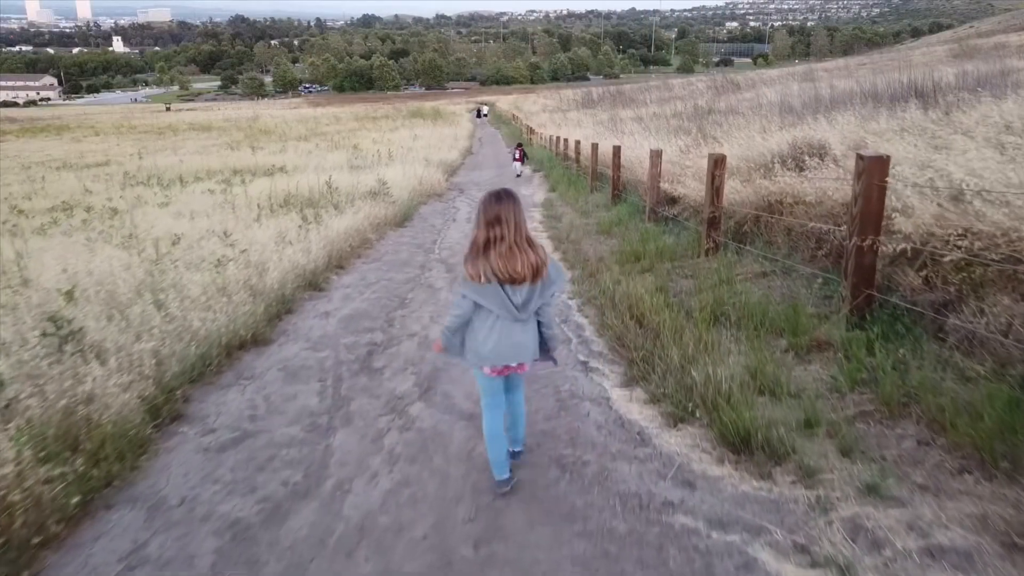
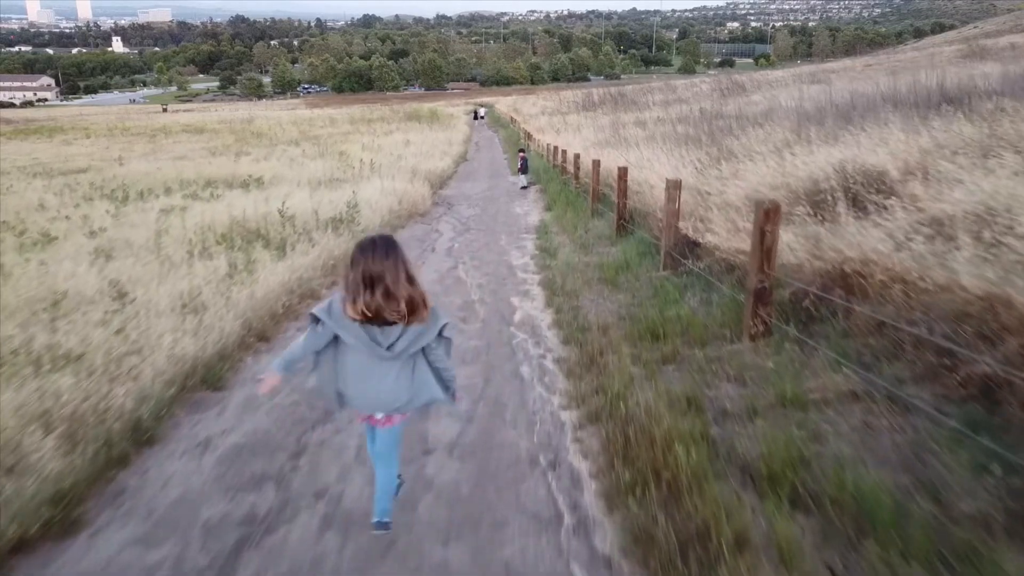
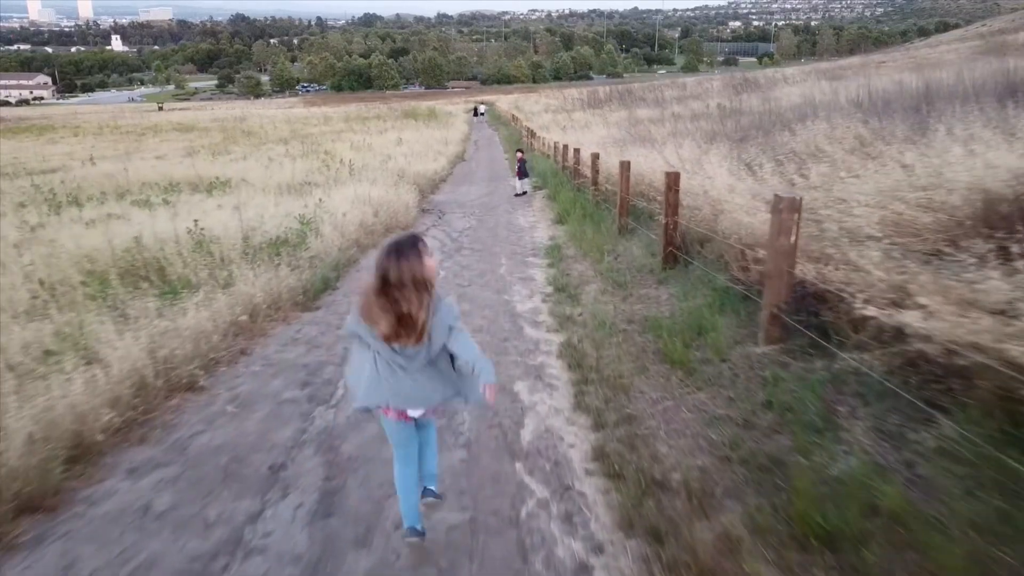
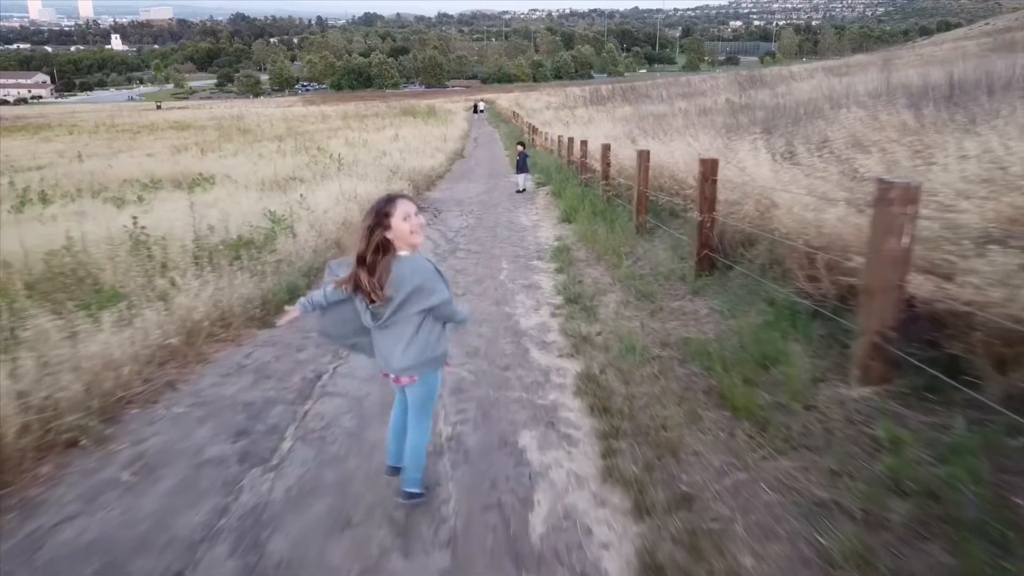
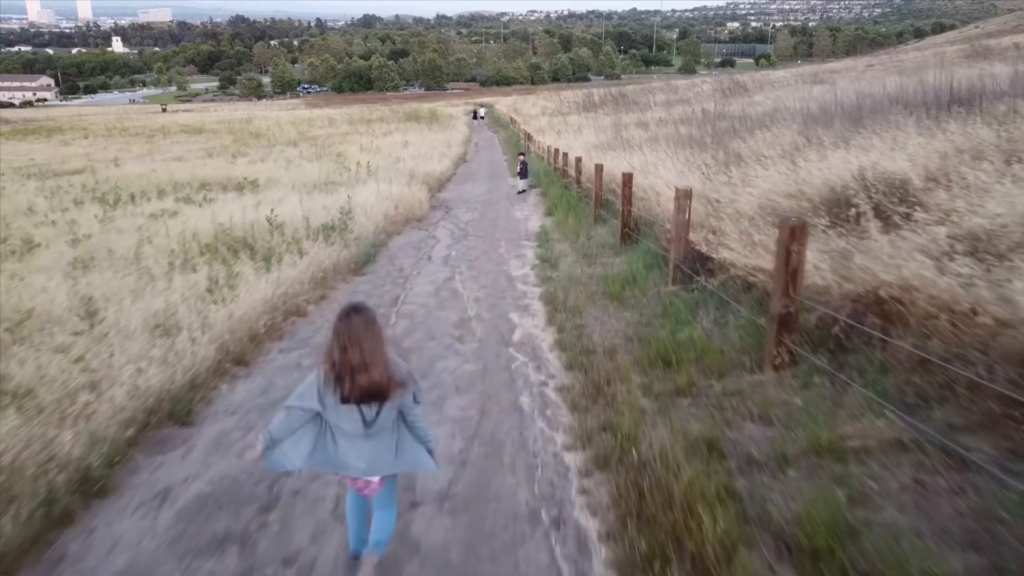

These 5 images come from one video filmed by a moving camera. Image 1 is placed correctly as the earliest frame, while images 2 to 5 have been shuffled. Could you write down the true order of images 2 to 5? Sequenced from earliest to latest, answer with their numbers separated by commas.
2, 5, 3, 4
